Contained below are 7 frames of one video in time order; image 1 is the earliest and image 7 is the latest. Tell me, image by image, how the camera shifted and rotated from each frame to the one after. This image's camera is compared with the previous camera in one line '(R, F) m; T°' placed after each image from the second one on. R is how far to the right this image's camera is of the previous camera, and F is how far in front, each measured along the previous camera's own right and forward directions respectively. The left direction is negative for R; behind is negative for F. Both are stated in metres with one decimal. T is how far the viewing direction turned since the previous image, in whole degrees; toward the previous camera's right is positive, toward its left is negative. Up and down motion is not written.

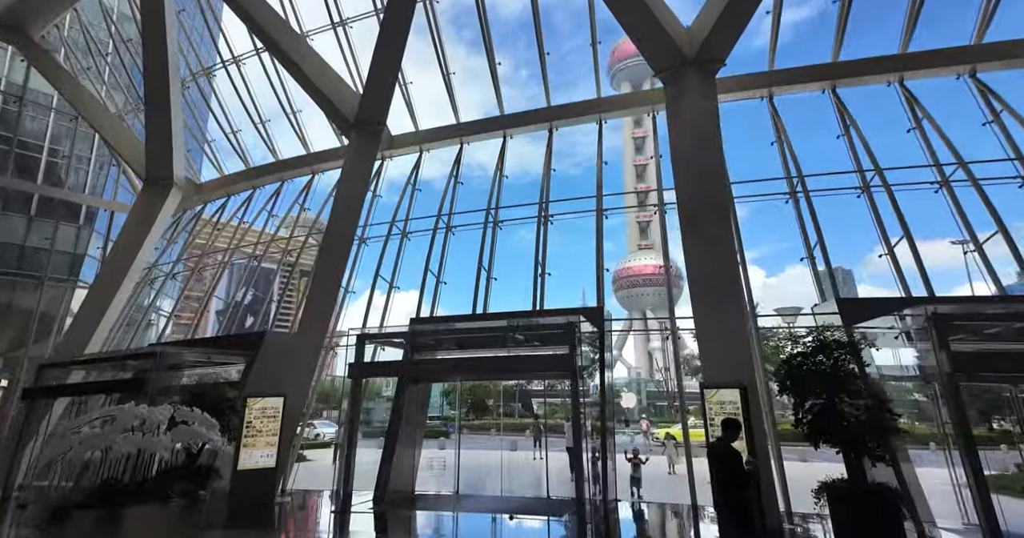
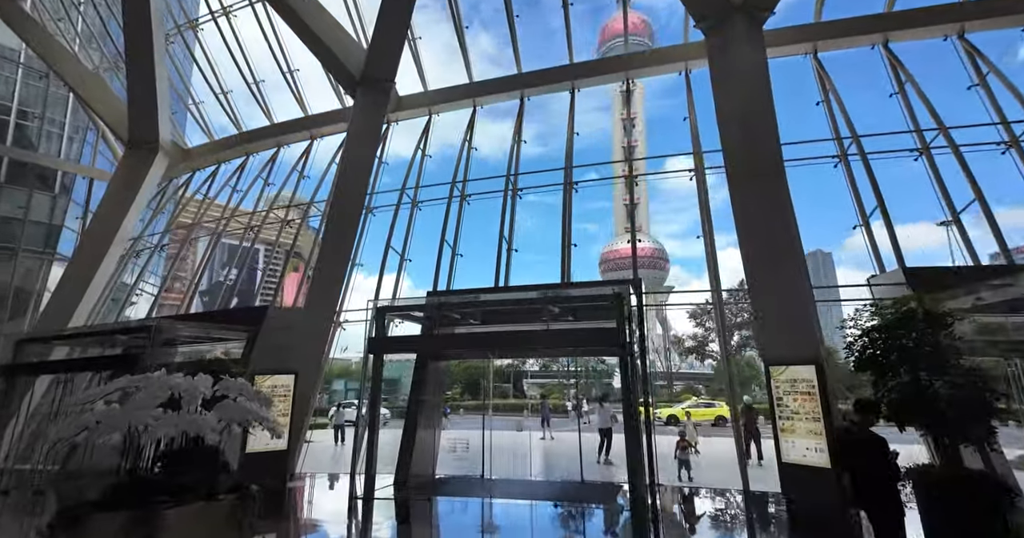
(-0.7, +0.6) m; +2°
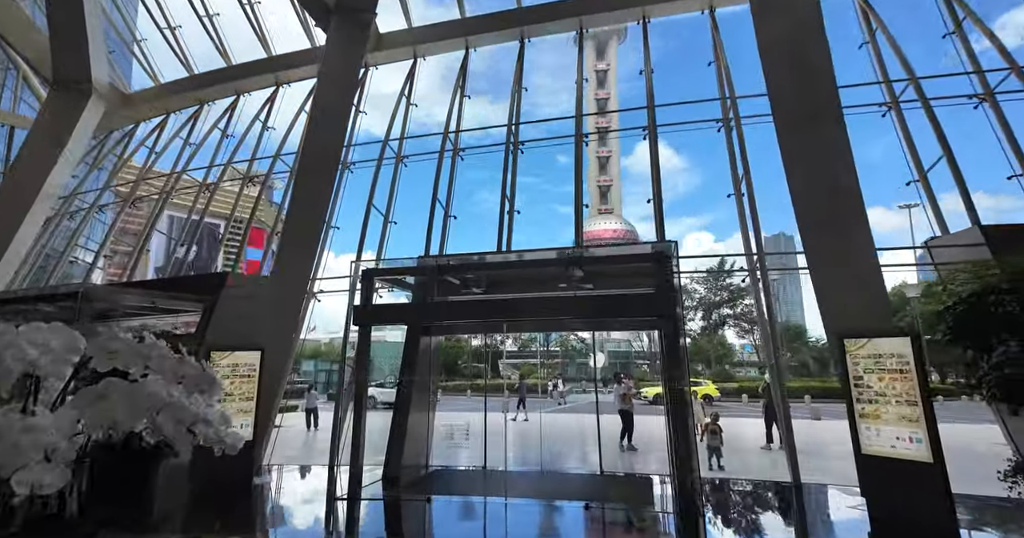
(-0.5, +1.0) m; +4°
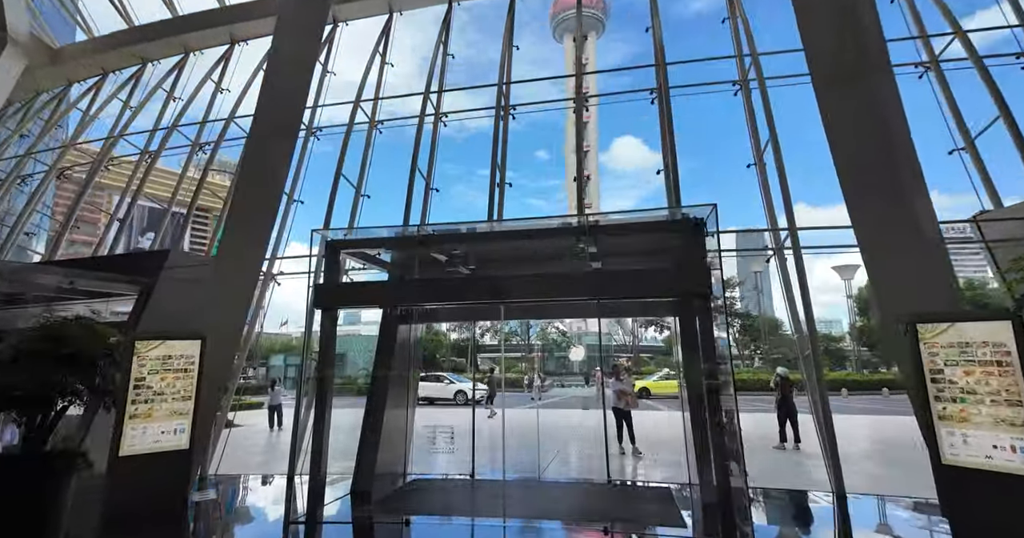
(-0.2, +0.9) m; +3°
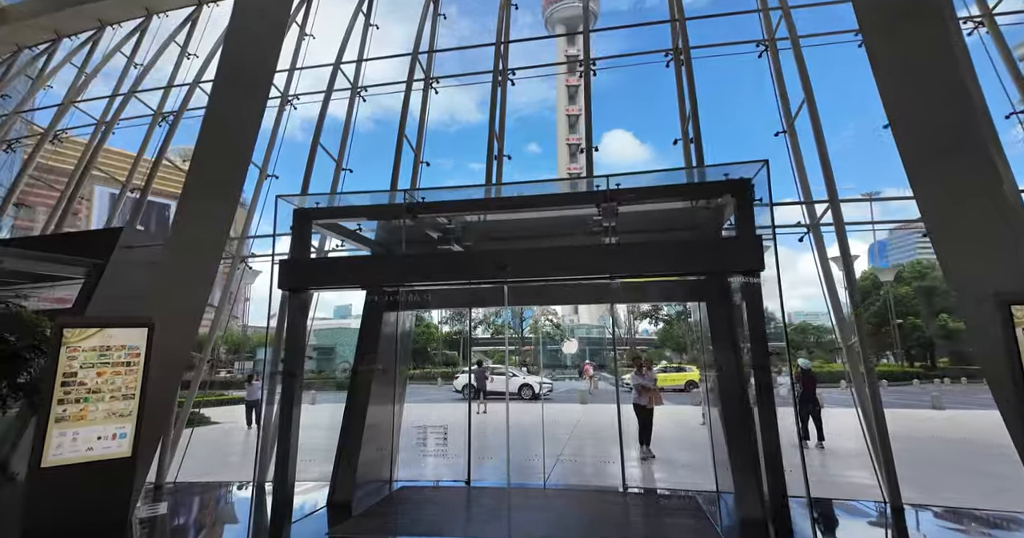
(-0.1, +0.7) m; +1°
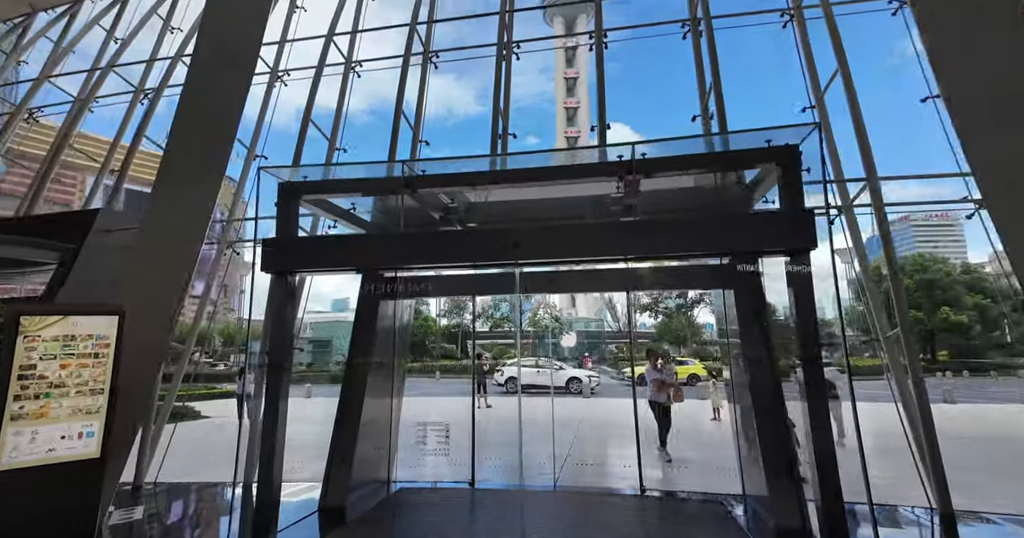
(-0.1, +0.4) m; 0°
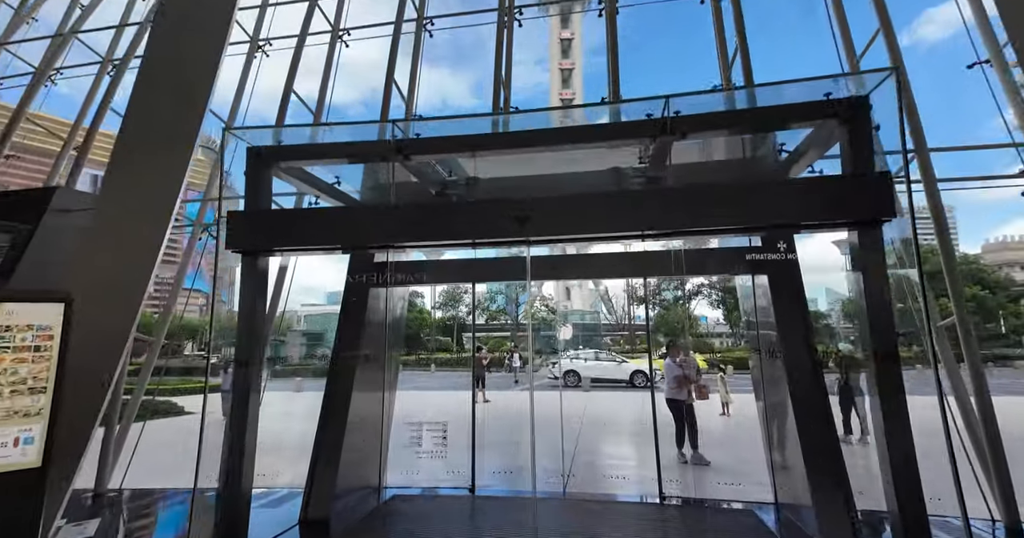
(-0.1, +0.5) m; +1°
